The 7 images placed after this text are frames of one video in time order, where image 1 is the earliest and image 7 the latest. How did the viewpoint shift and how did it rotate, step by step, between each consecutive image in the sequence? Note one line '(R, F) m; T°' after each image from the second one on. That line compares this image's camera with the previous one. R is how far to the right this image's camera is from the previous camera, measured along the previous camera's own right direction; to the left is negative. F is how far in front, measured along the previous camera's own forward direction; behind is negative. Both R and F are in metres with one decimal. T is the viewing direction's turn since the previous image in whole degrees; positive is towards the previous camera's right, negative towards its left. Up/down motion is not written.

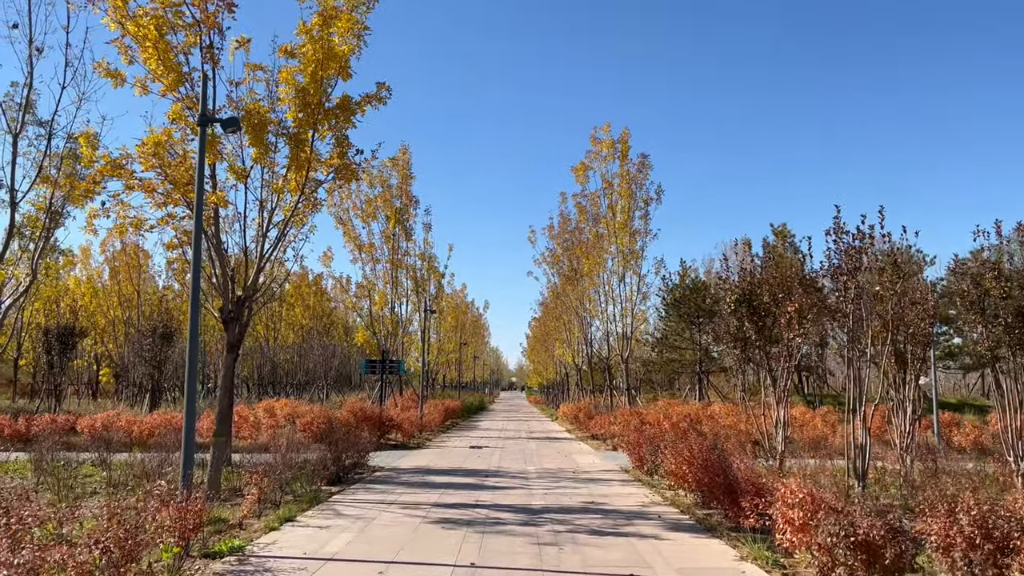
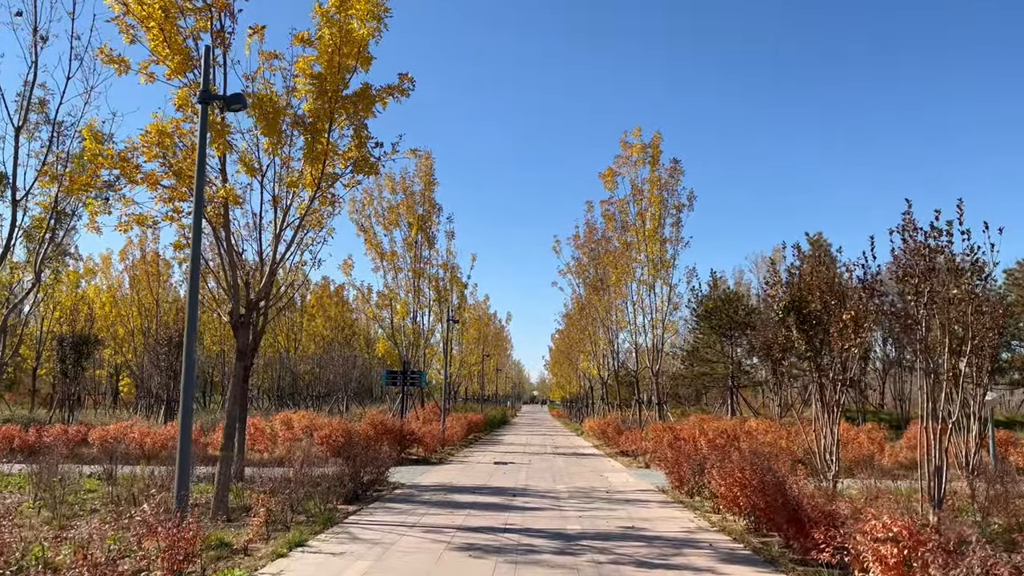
(-0.1, +0.6) m; -2°
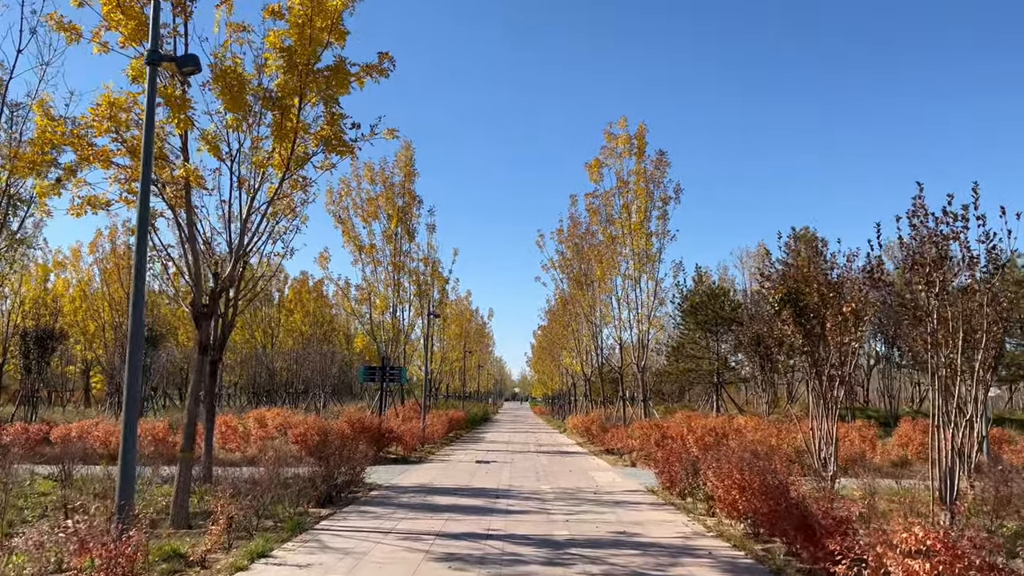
(0.0, +0.5) m; +2°
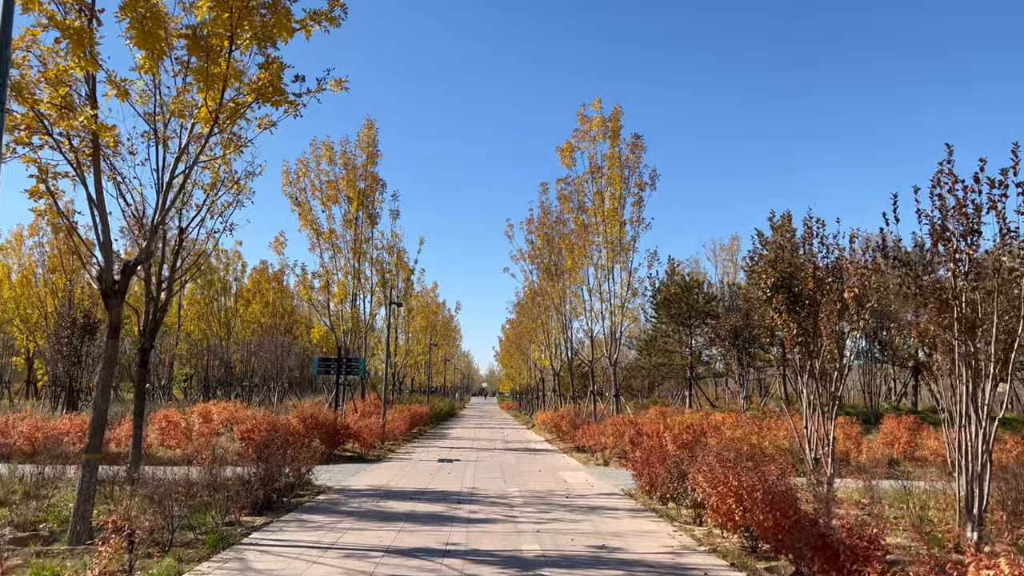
(0.0, +0.9) m; +3°
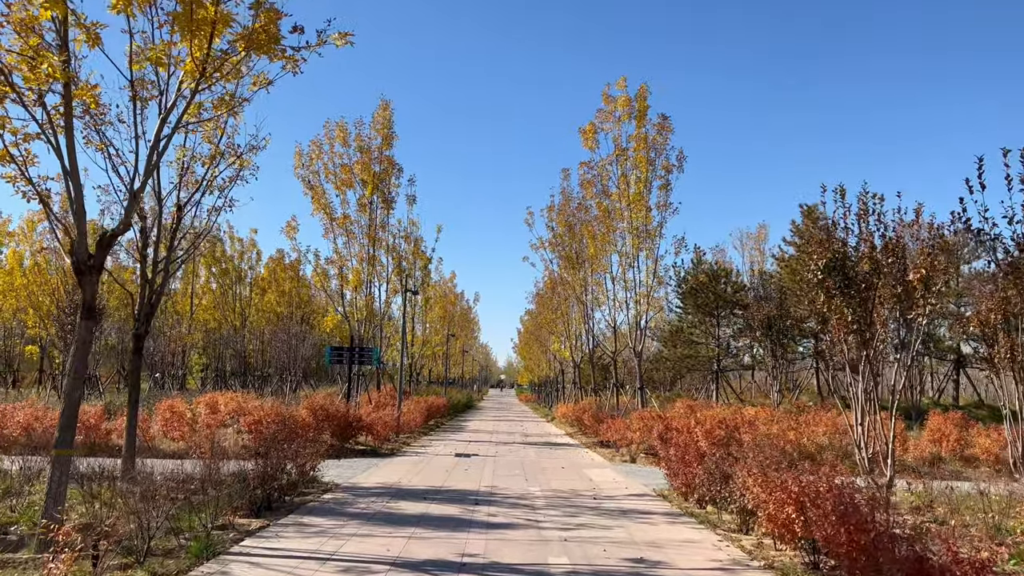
(-0.1, +0.8) m; -2°
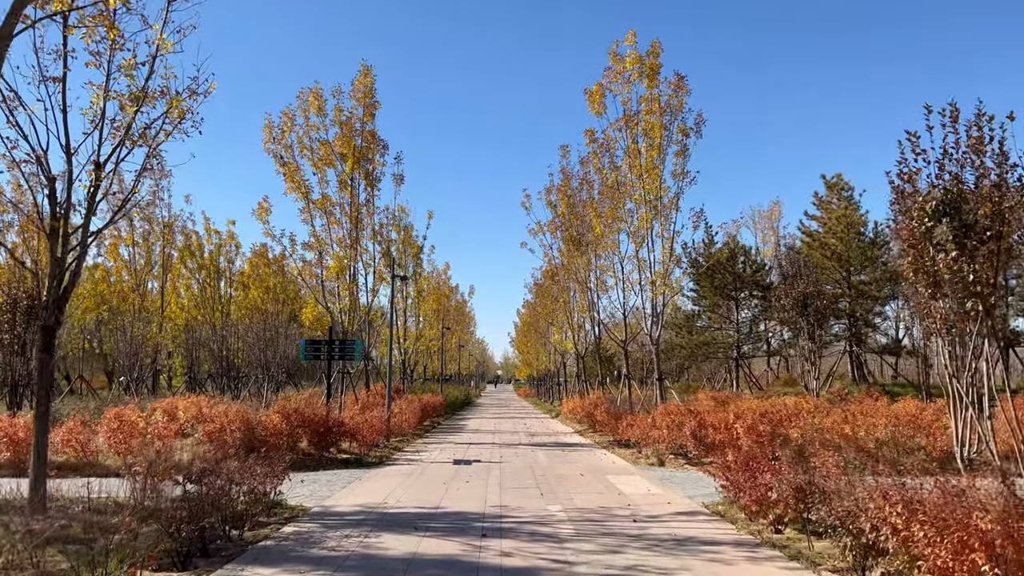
(-0.2, +1.8) m; 0°
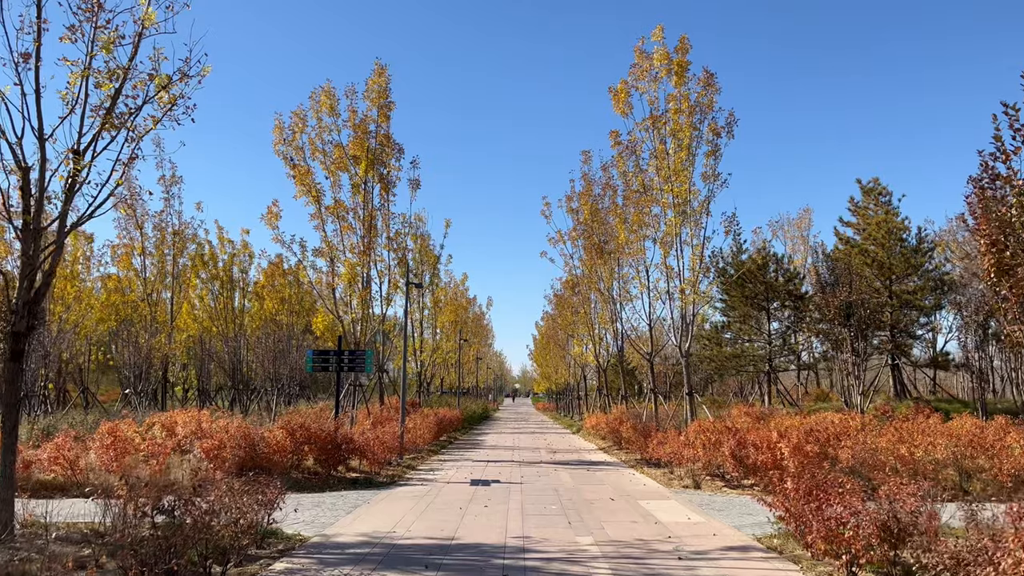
(-0.1, +0.8) m; -2°
